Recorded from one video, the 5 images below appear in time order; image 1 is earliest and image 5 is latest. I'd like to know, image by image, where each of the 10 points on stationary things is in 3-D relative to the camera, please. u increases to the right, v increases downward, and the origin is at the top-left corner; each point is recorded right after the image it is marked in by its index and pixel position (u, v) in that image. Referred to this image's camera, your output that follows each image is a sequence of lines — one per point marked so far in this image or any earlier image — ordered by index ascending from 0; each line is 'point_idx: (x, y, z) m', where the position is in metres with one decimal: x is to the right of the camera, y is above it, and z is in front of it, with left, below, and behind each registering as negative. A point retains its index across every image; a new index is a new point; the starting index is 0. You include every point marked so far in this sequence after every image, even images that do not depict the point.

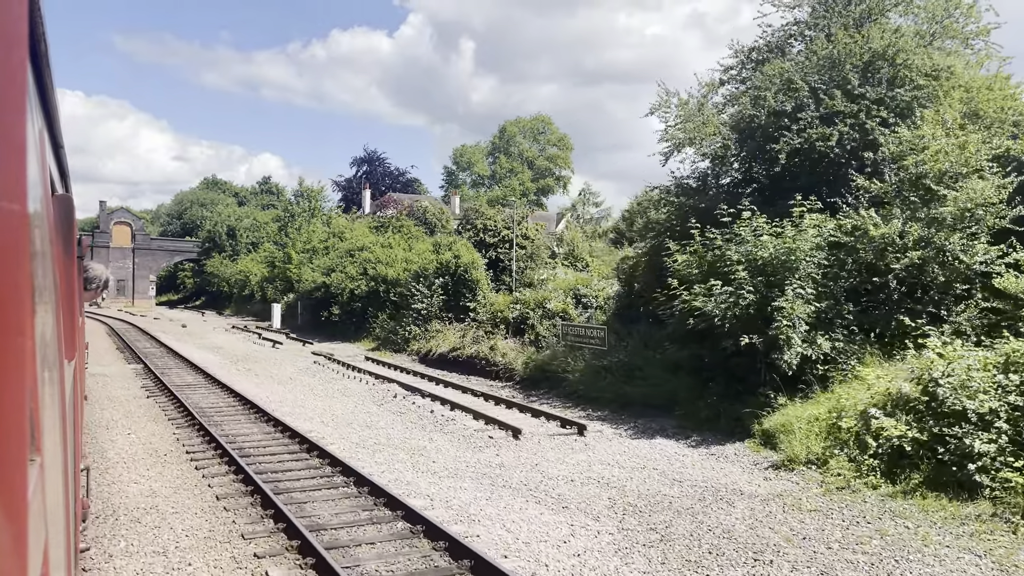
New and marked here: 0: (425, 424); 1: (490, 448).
0: (-1.5, -2.3, +13.8) m
1: (-0.3, -2.3, +11.8) m
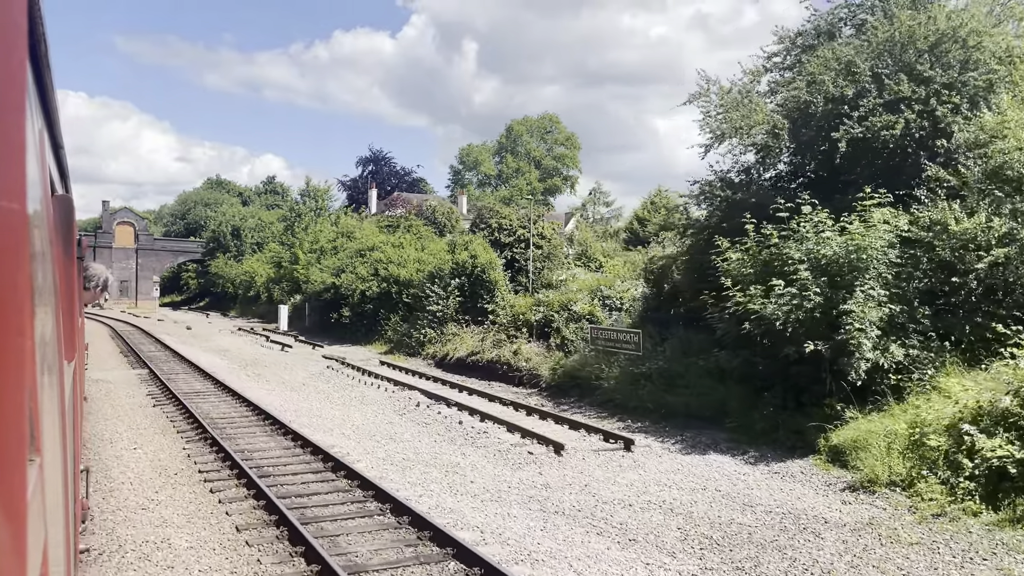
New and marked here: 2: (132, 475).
0: (-0.9, -2.3, +12.8) m
1: (+0.2, -2.4, +10.8) m
2: (-4.6, -2.3, +9.8) m
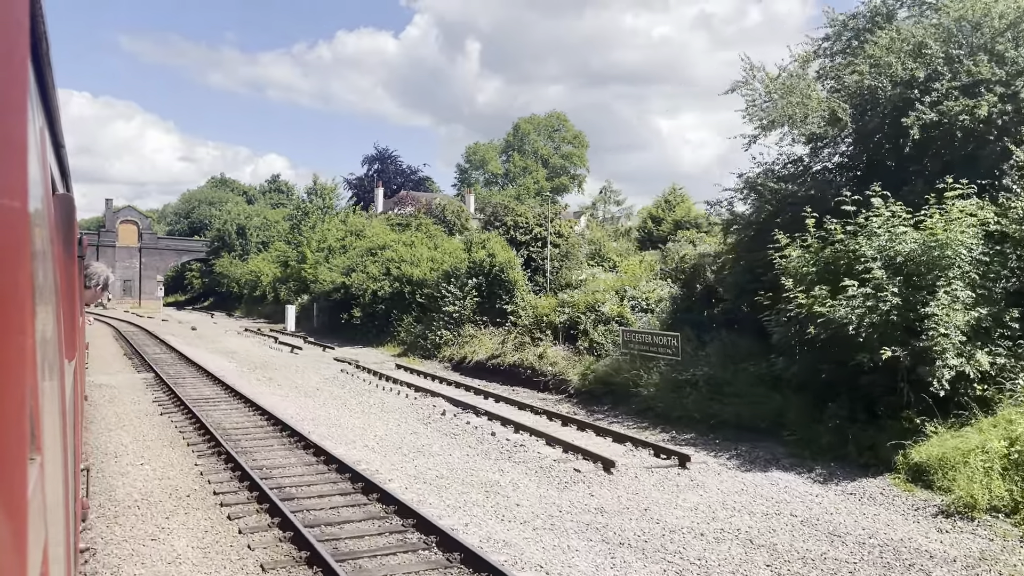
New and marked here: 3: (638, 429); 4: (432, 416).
0: (-0.3, -2.3, +11.7) m
1: (+0.8, -2.4, +9.7) m
2: (-4.1, -2.3, +8.8) m
3: (+2.1, -2.3, +13.3) m
4: (-1.4, -2.3, +14.5) m
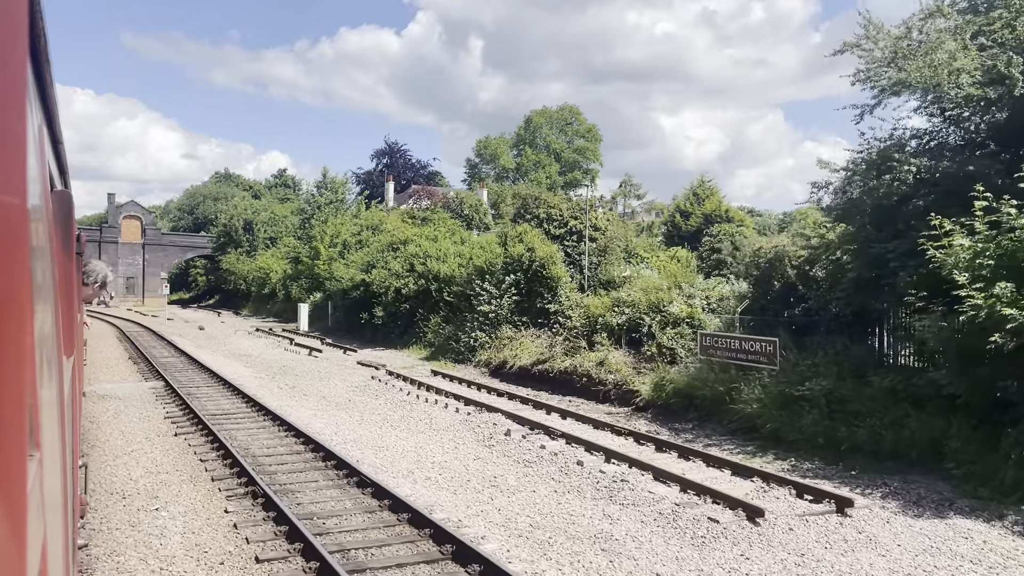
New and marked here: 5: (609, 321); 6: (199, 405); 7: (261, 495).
0: (+0.8, -2.3, +9.5) m
1: (+2.0, -2.4, +7.5) m
2: (-2.9, -2.3, +6.6) m
3: (+3.2, -2.3, +11.1) m
4: (-0.3, -2.3, +12.3) m
5: (+2.2, -0.7, +18.5) m
6: (-5.8, -2.2, +14.9) m
7: (-2.6, -2.2, +8.5) m
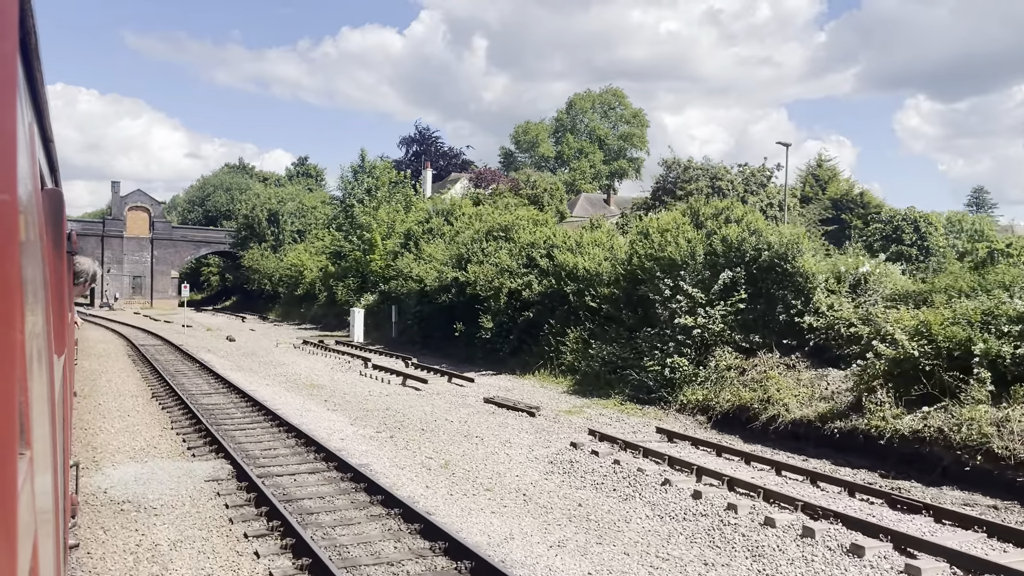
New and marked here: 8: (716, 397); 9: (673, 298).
0: (+4.9, -2.4, +1.7) m
1: (+6.1, -2.4, -0.2) m
2: (+1.2, -2.3, -1.1) m
3: (+7.3, -2.4, +3.3) m
4: (+3.8, -2.3, +4.5) m
5: (+6.3, -0.8, +10.7) m
6: (-1.7, -2.2, +7.2) m
7: (+1.4, -2.2, +0.7) m
8: (+3.6, -1.9, +14.1) m
9: (+3.2, -0.2, +16.2) m
